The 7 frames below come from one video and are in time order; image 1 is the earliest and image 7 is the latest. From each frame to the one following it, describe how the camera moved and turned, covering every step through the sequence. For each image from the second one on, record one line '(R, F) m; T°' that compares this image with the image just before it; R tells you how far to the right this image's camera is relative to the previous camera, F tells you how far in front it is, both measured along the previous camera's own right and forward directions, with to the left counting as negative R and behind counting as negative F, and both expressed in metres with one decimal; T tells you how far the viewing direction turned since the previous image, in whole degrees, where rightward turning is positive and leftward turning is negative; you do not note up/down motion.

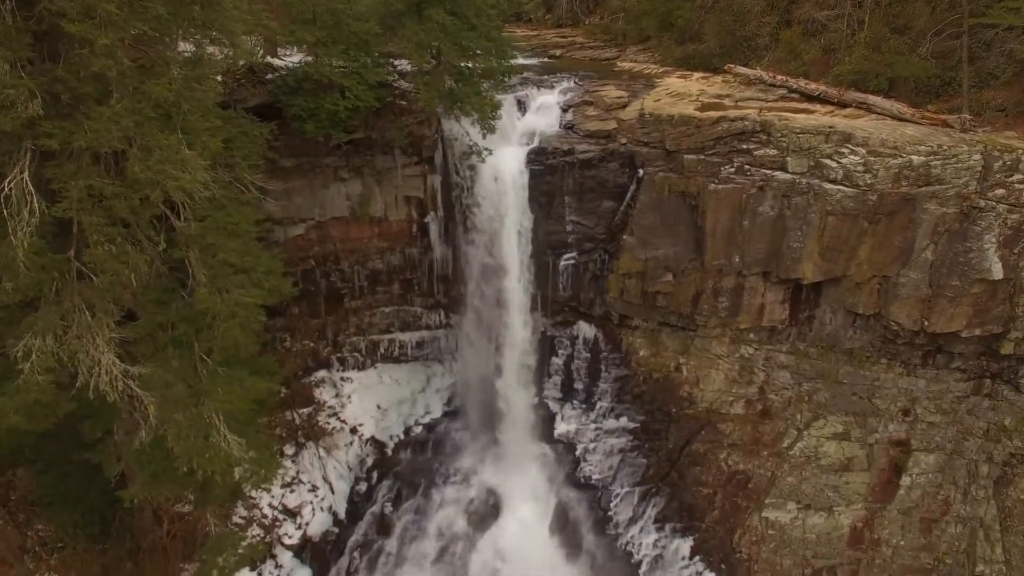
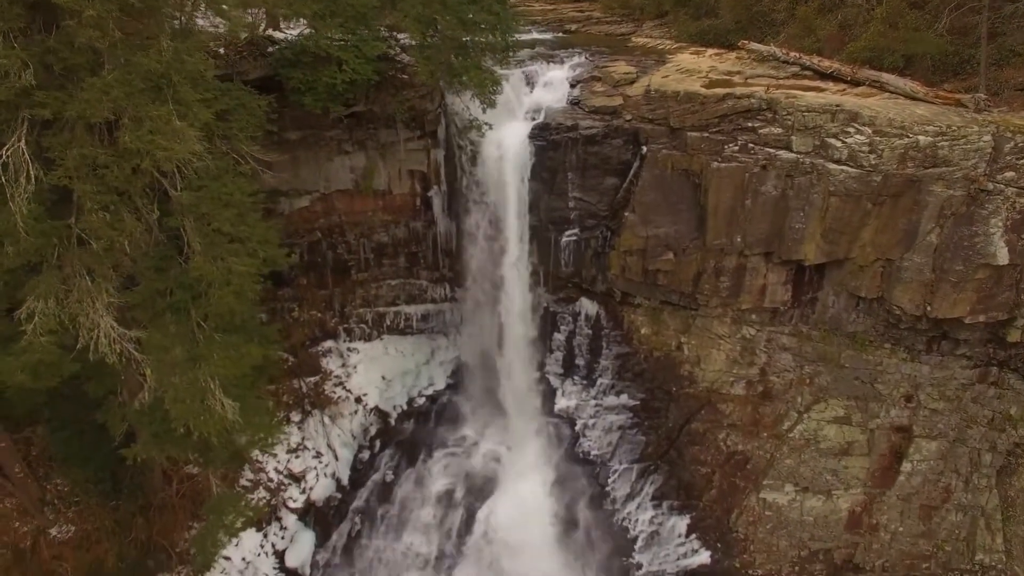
(+0.5, -0.1) m; -2°
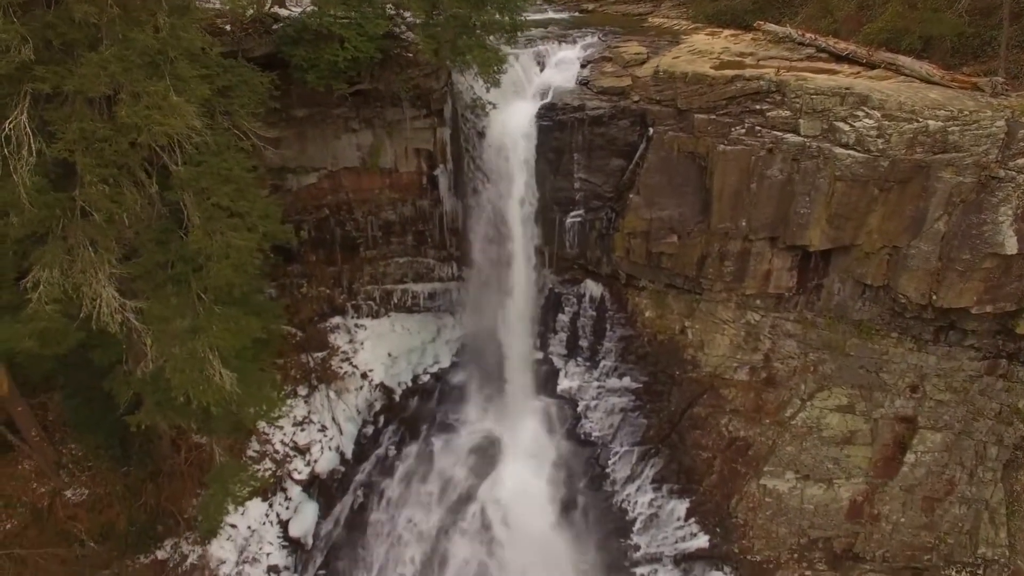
(+0.4, 0.0) m; -2°
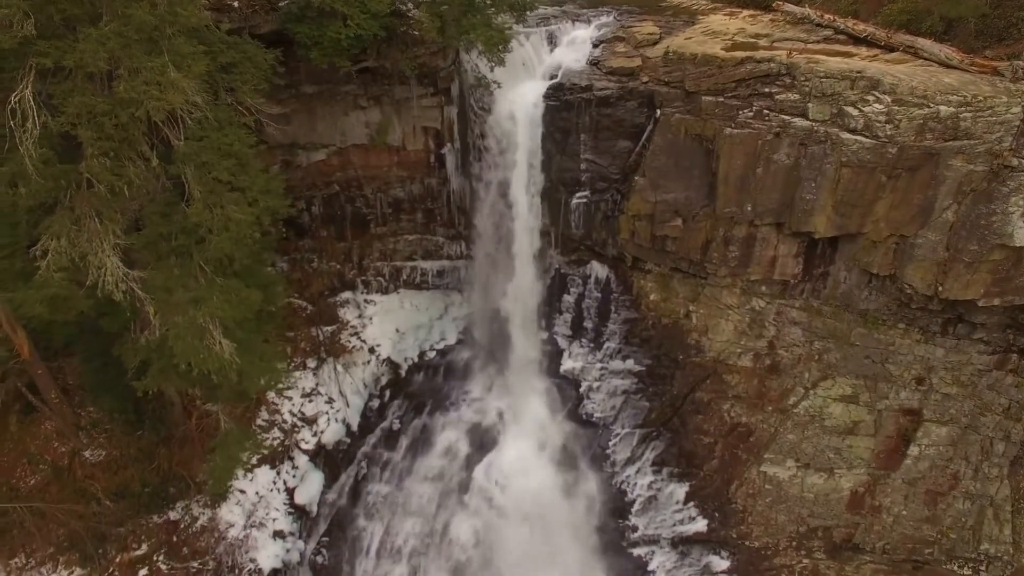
(+0.5, -0.1) m; -3°
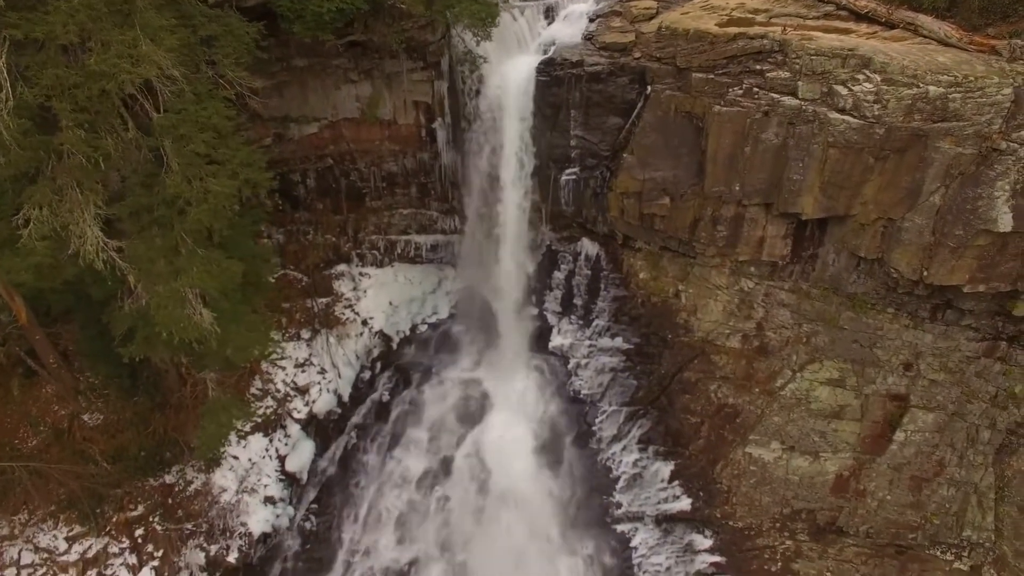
(+0.7, 0.0) m; -2°
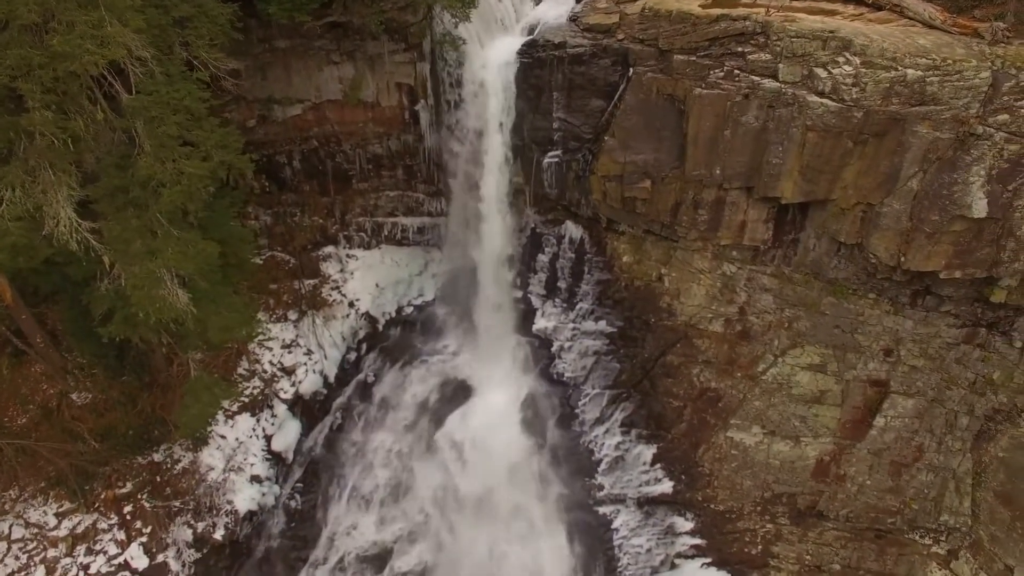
(+0.5, 0.0) m; -1°
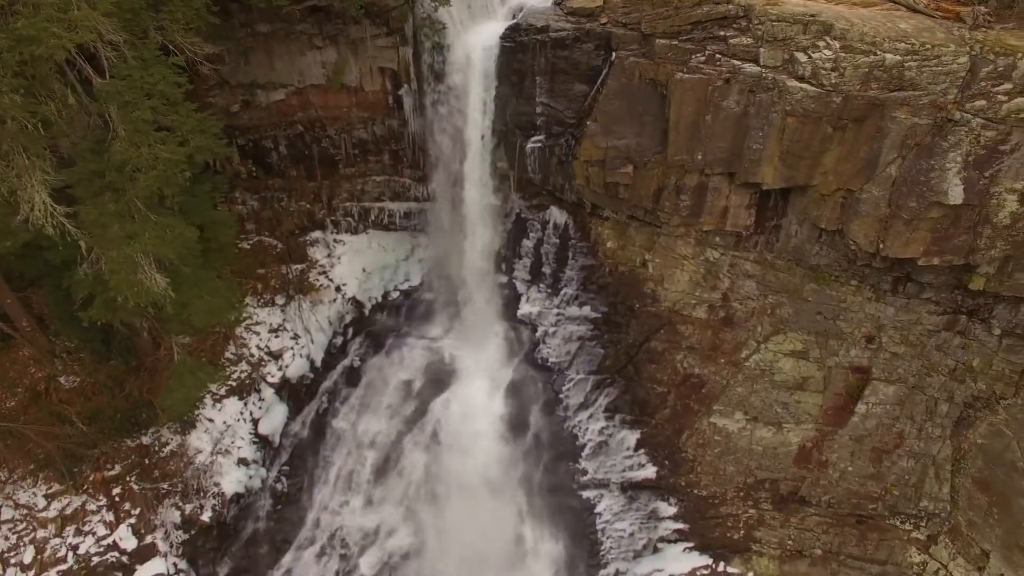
(+0.4, 0.0) m; 0°
